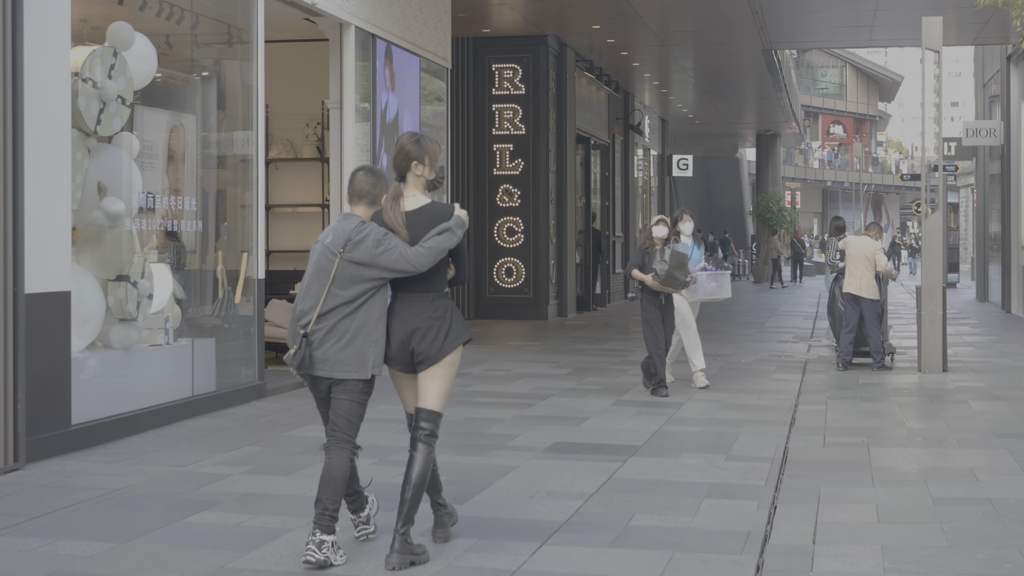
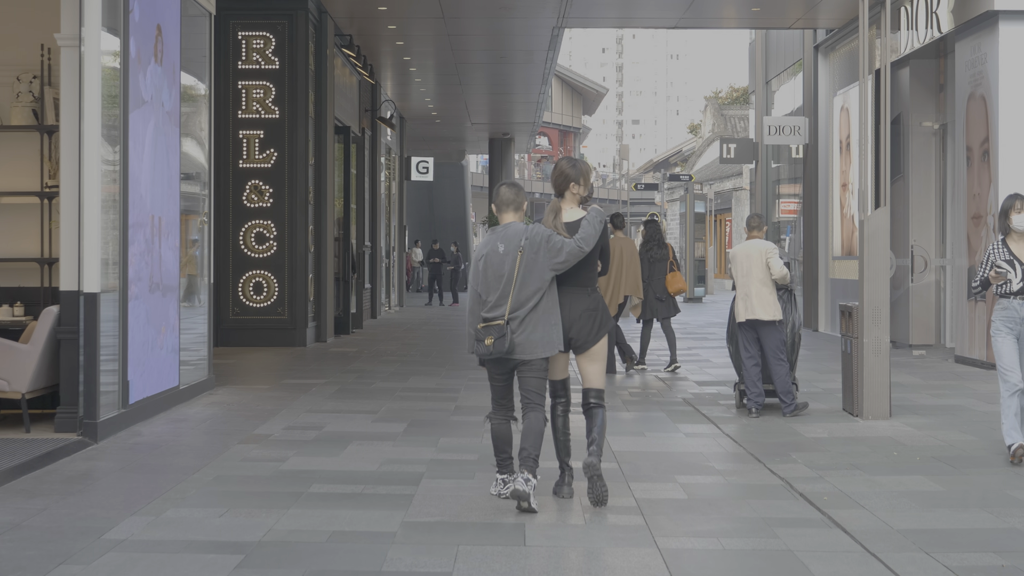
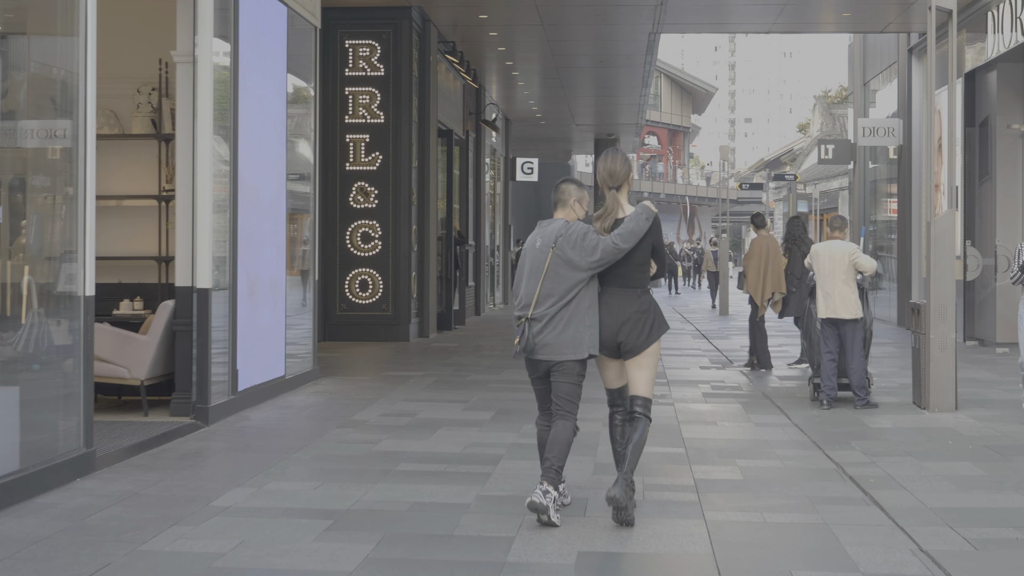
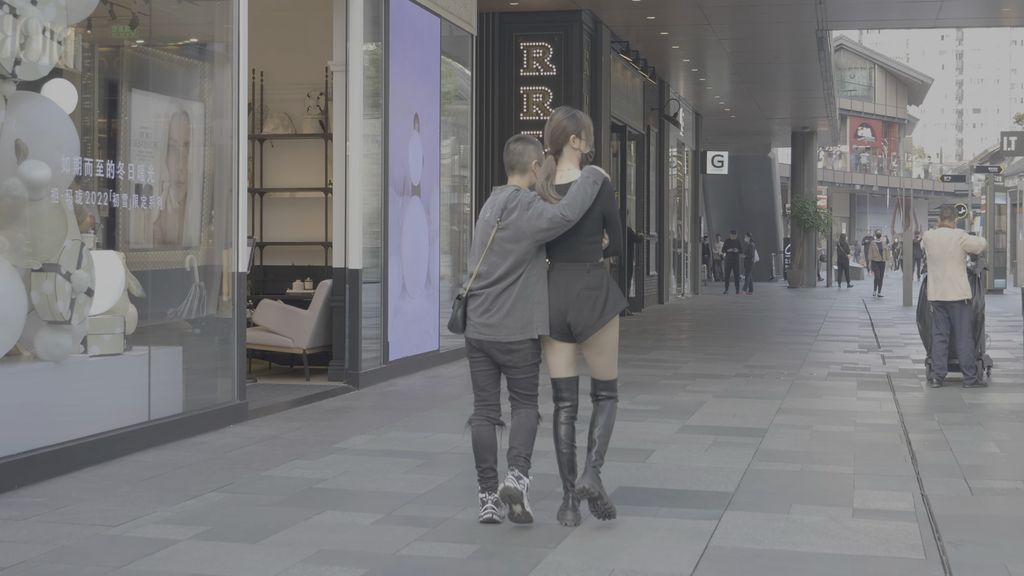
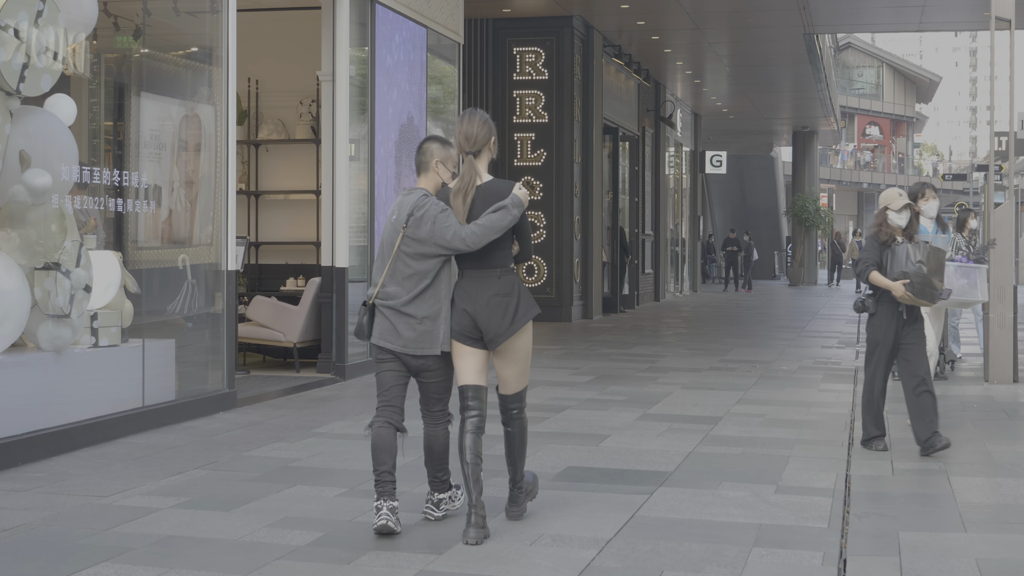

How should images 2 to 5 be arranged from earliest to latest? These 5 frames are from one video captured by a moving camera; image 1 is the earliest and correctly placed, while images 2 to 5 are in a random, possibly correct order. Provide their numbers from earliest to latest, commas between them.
5, 4, 3, 2
